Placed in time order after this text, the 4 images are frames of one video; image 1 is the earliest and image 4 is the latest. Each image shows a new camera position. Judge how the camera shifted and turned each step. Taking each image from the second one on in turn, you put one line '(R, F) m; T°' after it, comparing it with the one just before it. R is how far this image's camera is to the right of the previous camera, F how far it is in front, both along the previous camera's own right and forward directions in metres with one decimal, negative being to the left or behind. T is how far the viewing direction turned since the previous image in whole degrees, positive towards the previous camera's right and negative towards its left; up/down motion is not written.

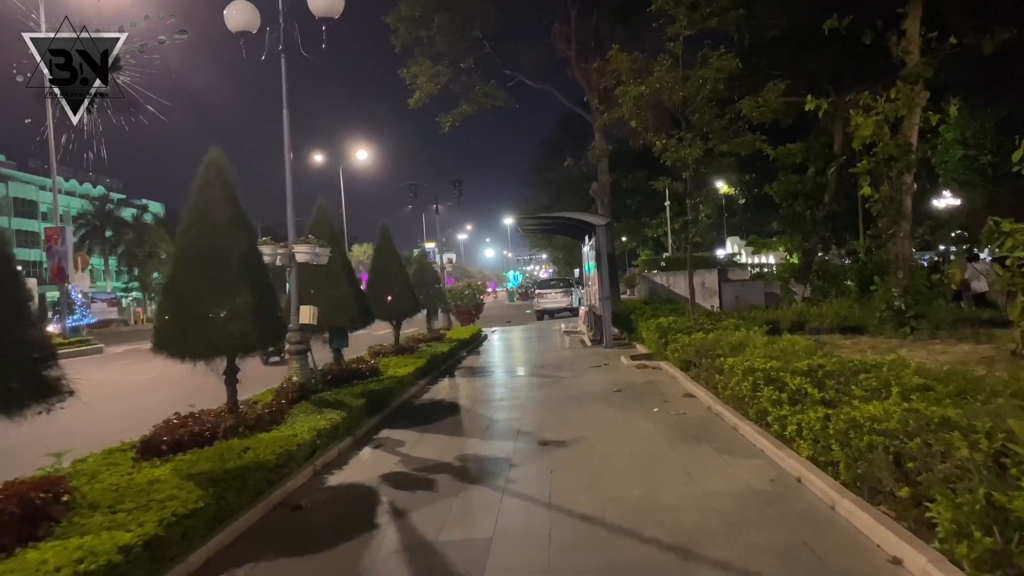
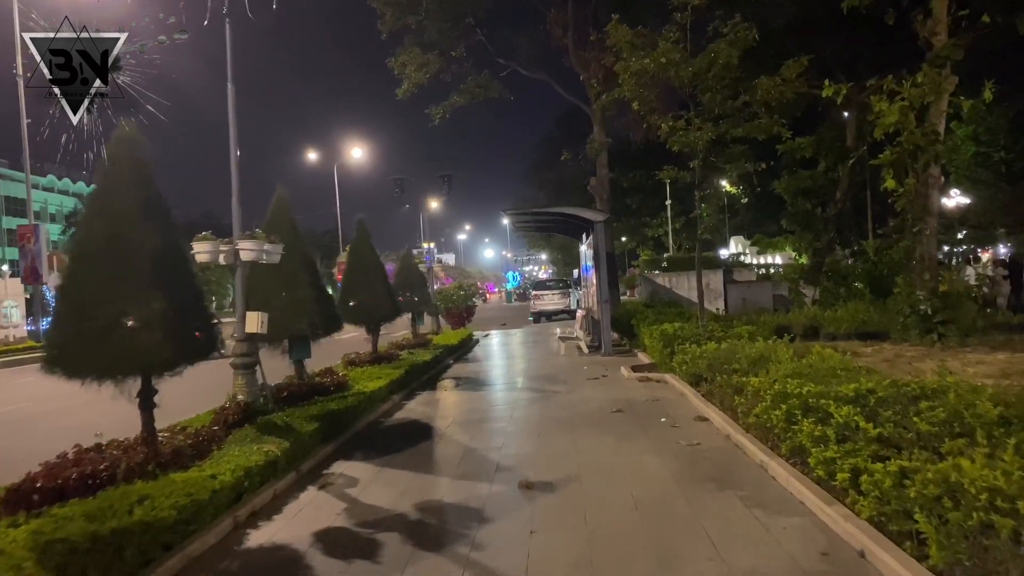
(+0.2, +1.6) m; 0°
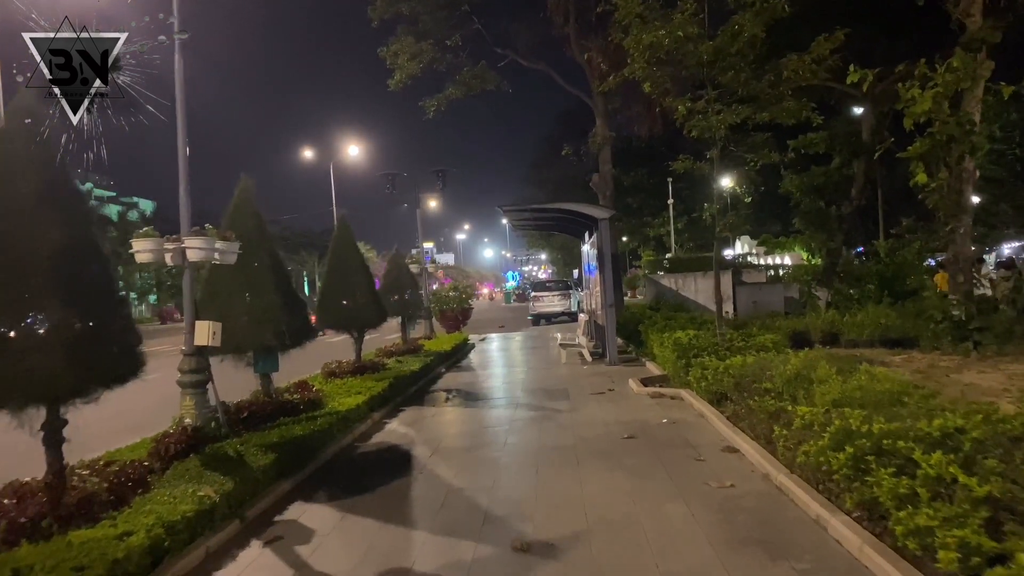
(+0.1, +1.4) m; 0°
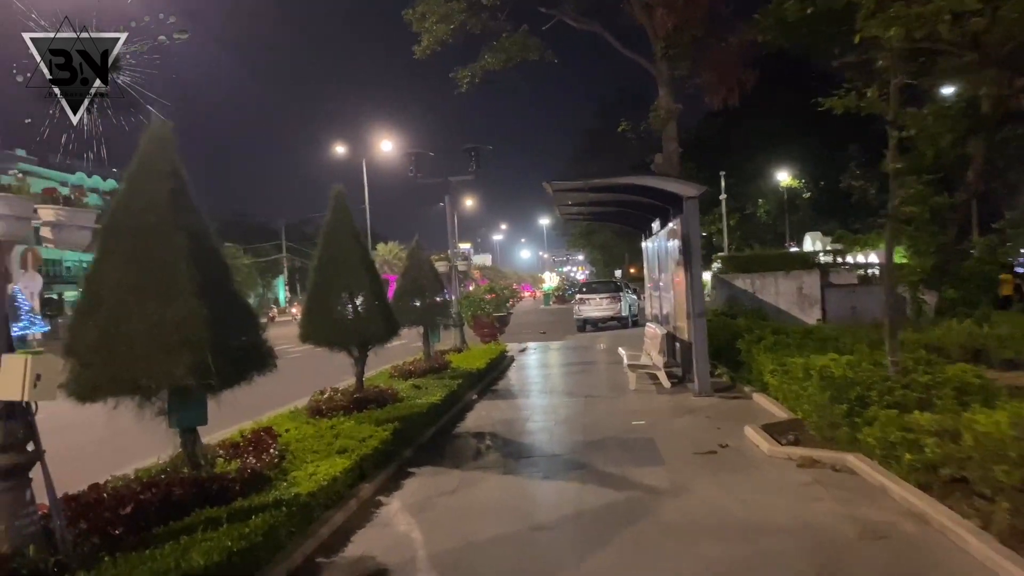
(-0.2, +3.9) m; -3°
